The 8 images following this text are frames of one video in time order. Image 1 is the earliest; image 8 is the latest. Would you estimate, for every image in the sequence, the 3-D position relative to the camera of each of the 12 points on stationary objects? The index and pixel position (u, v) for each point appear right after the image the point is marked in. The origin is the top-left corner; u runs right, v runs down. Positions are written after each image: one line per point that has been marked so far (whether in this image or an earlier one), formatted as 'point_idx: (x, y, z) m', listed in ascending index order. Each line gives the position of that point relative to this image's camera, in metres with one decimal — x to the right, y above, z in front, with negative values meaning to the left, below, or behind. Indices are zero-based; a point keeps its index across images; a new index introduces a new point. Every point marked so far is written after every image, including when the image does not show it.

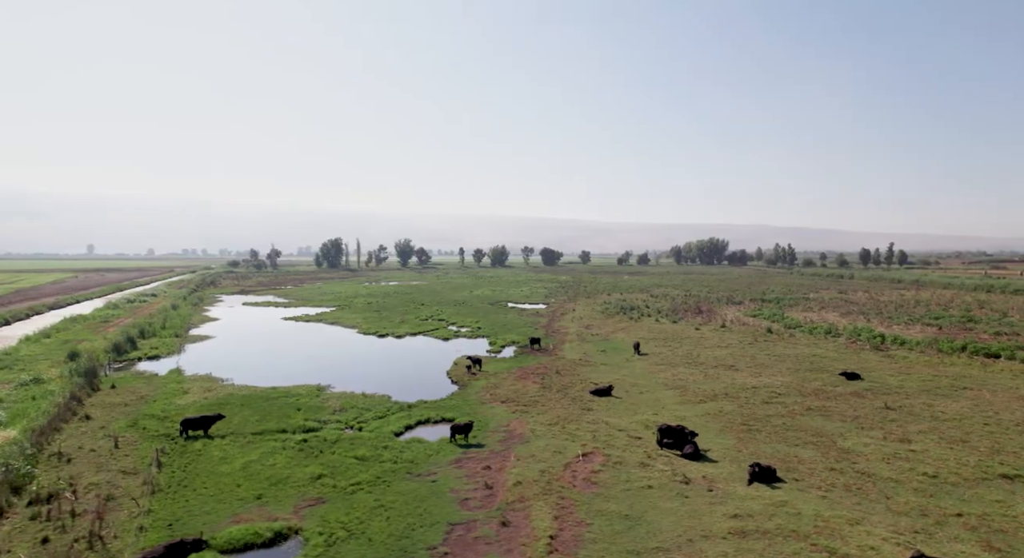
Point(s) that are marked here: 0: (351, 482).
0: (-4.8, -6.1, +17.8) m
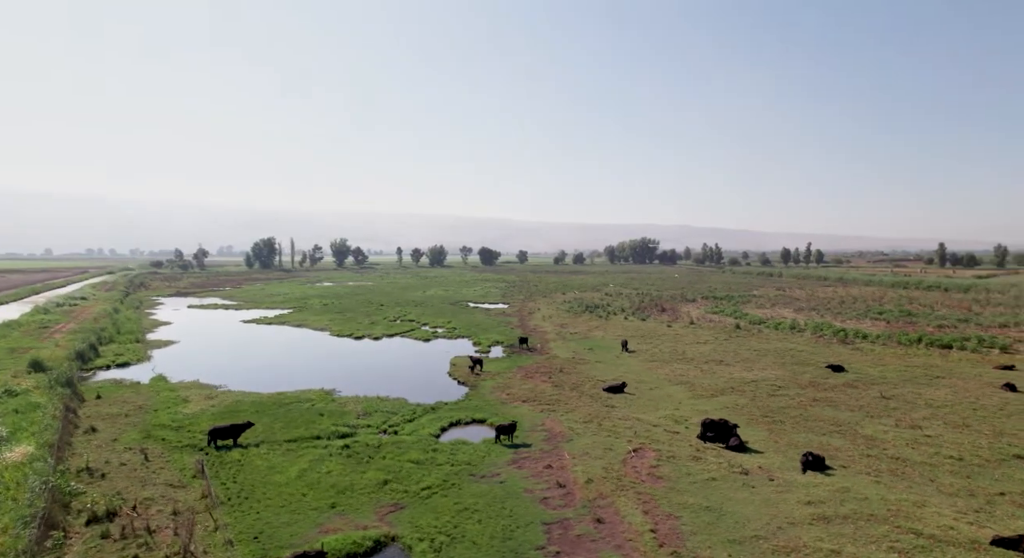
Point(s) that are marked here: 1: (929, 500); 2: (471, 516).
0: (-2.6, -6.1, +17.4) m
1: (+12.0, -6.3, +16.9) m
2: (-1.0, -6.2, +15.5) m
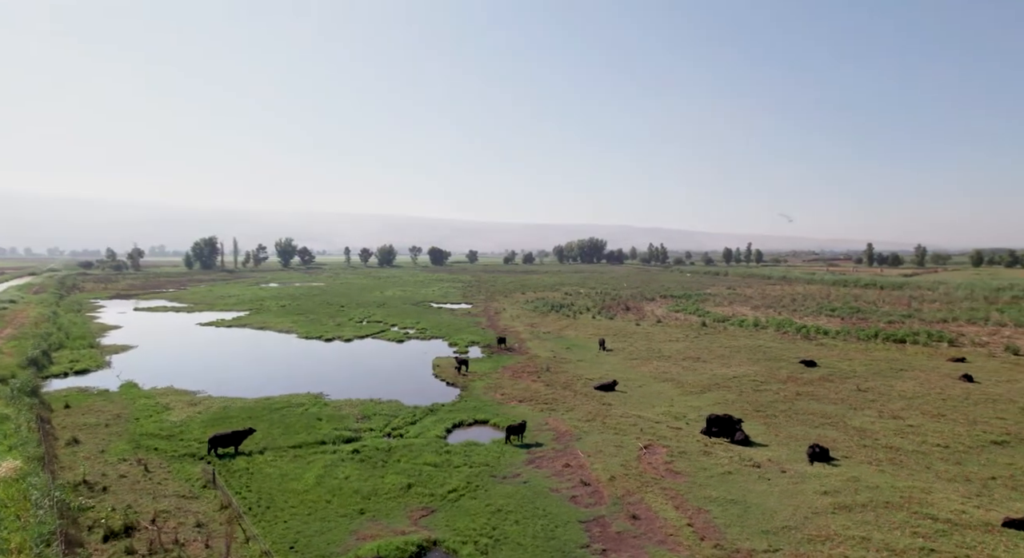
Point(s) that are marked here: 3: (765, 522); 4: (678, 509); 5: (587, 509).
0: (-1.8, -6.1, +17.2) m
1: (+12.7, -6.2, +17.8) m
2: (-0.1, -6.2, +15.4) m
3: (+6.6, -6.3, +15.3) m
4: (+4.5, -6.2, +15.9) m
5: (+2.0, -6.2, +15.9) m
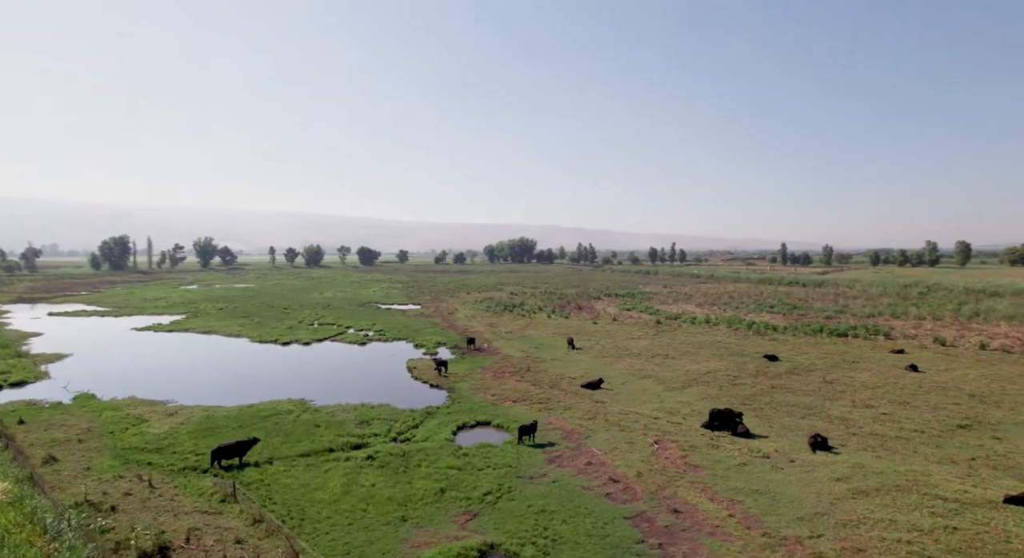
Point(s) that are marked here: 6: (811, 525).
0: (-0.8, -6.1, +17.0) m
1: (+13.6, -6.2, +19.3) m
2: (+1.1, -6.2, +15.4) m
3: (+7.7, -6.2, +16.1) m
4: (+5.6, -6.2, +16.5) m
5: (+3.2, -6.2, +16.2) m
6: (+7.7, -6.3, +15.1) m
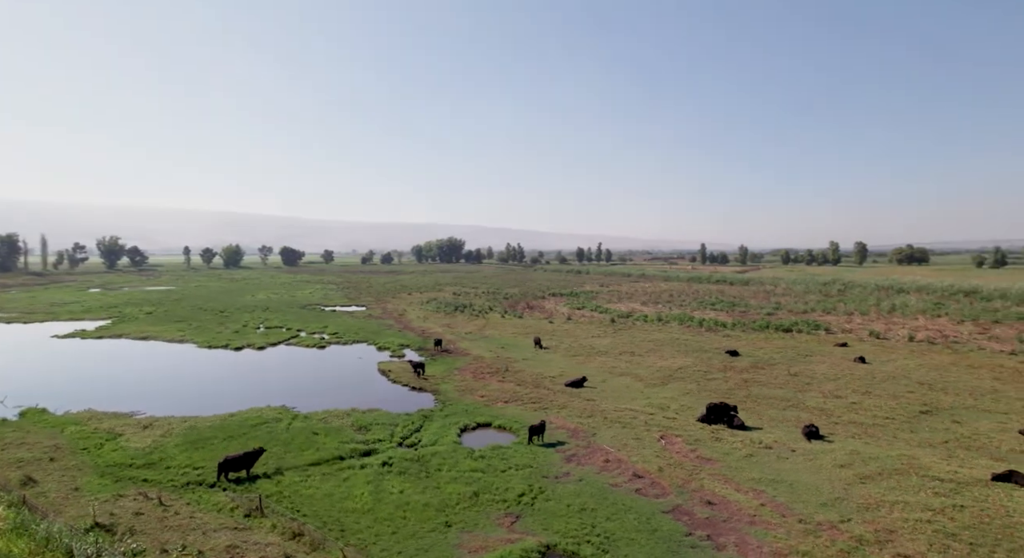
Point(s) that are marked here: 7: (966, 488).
0: (+0.1, -6.1, +16.9) m
1: (+14.2, -6.1, +20.9) m
2: (+2.2, -6.2, +15.6) m
3: (+8.7, -6.2, +17.0) m
4: (+6.6, -6.1, +17.1) m
5: (+4.2, -6.2, +16.6) m
6: (+8.8, -6.2, +16.1) m
7: (+13.3, -6.1, +17.4) m
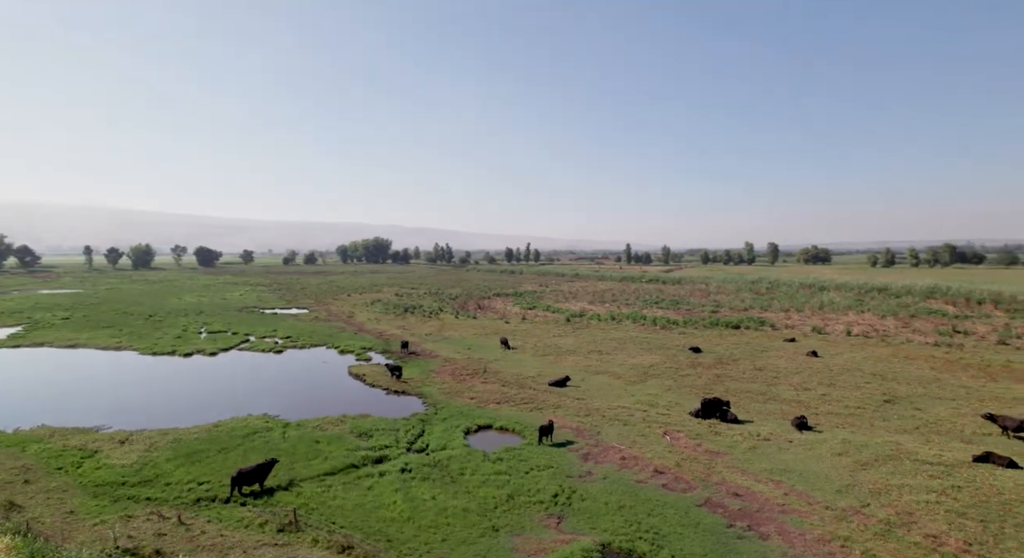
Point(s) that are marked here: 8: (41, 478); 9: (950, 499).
0: (+1.1, -6.1, +16.9) m
1: (+14.6, -6.1, +22.5) m
2: (+3.3, -6.2, +15.9) m
3: (+9.6, -6.2, +18.0) m
4: (+7.4, -6.1, +17.9) m
5: (+5.1, -6.2, +17.1) m
6: (+9.8, -6.2, +17.1) m
7: (+14.1, -6.1, +18.9) m
8: (-15.1, -6.3, +19.0) m
9: (+12.3, -6.2, +16.7) m
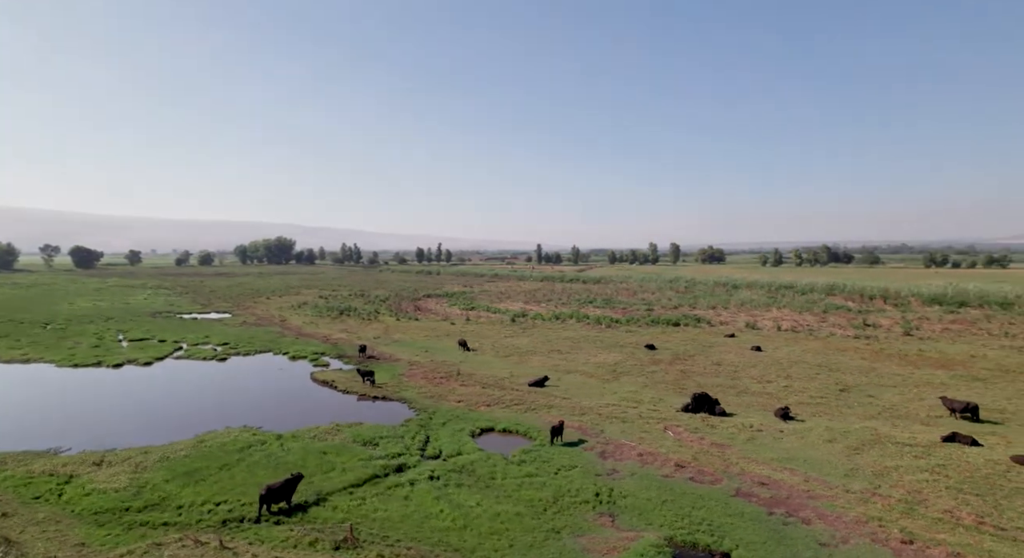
0: (+2.3, -6.2, +17.1) m
1: (+14.8, -6.0, +24.6) m
2: (+4.6, -6.3, +16.4) m
3: (+10.5, -6.2, +19.5) m
4: (+8.4, -6.2, +19.1) m
5: (+6.3, -6.2, +17.9) m
6: (+10.8, -6.2, +18.6) m
7: (+14.9, -6.1, +21.0) m
8: (-14.1, -6.5, +16.9) m
9: (+13.4, -6.1, +18.5) m
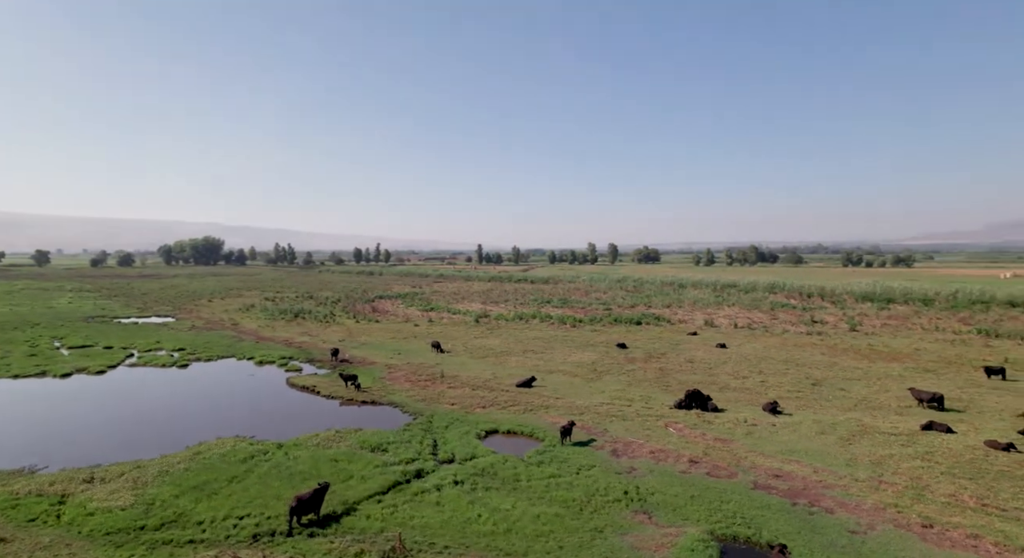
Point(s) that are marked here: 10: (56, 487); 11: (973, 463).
0: (+3.1, -6.3, +17.4) m
1: (+14.9, -6.0, +26.1) m
2: (+5.5, -6.3, +16.9) m
3: (+11.2, -6.2, +20.6) m
4: (+9.1, -6.2, +19.9) m
5: (+7.0, -6.3, +18.6) m
6: (+11.5, -6.2, +19.7) m
7: (+15.3, -6.1, +22.5) m
8: (-13.1, -6.6, +15.6) m
9: (+14.1, -6.1, +19.9) m
10: (-14.4, -6.4, +18.5) m
11: (+15.5, -6.2, +19.9) m
